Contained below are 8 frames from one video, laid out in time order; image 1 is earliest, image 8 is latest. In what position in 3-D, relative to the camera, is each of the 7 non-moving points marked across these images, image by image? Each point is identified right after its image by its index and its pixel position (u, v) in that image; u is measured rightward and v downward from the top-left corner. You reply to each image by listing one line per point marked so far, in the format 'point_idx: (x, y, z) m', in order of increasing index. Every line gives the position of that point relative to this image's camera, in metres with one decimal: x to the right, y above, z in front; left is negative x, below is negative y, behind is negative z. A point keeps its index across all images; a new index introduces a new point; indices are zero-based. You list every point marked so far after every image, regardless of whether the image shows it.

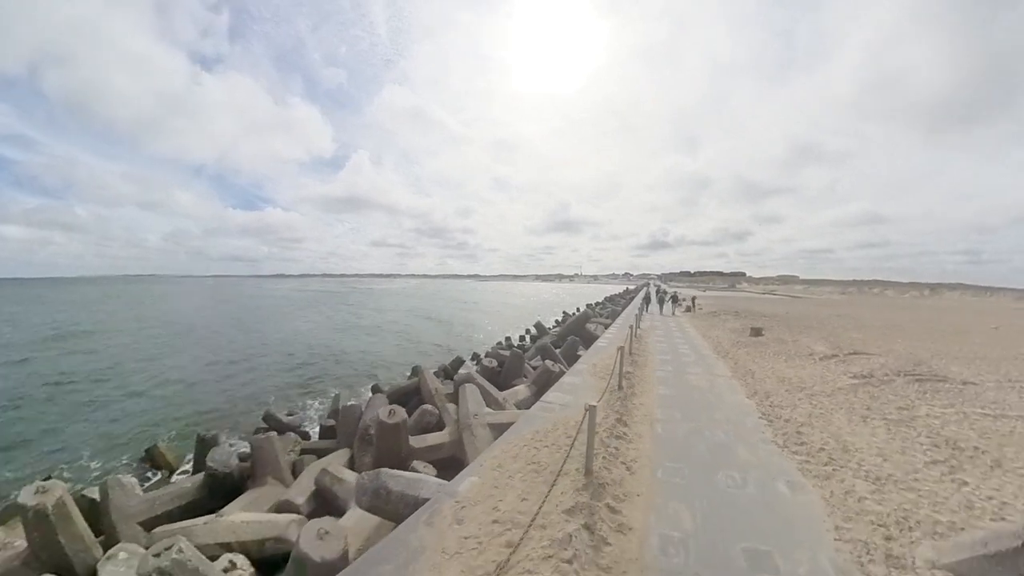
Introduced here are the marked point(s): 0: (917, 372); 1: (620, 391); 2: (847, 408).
0: (+8.5, -1.7, +9.4) m
1: (+1.8, -1.7, +7.7) m
2: (+5.0, -1.8, +6.7) m
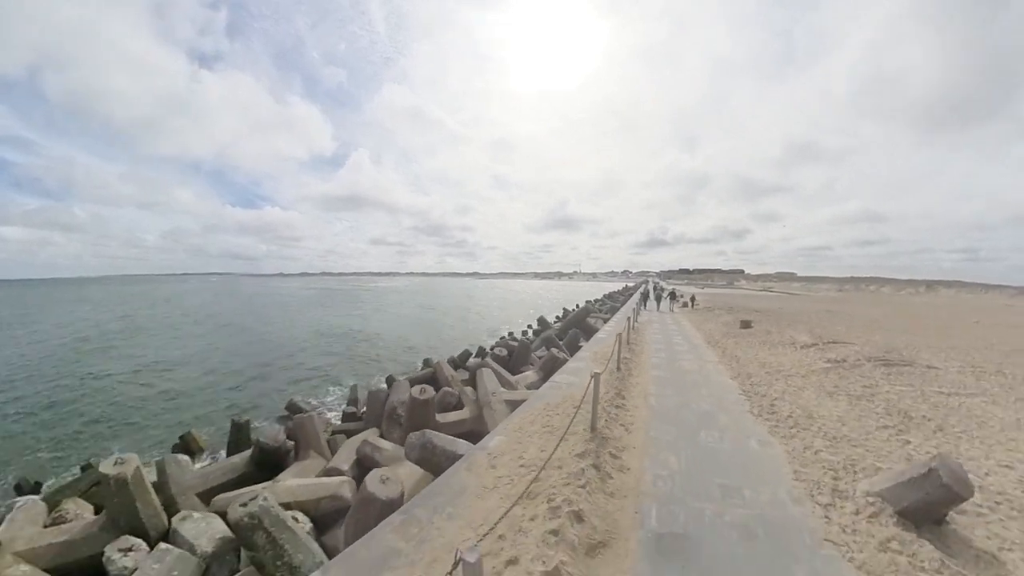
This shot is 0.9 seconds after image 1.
0: (+8.7, -1.6, +10.4) m
1: (+2.0, -1.6, +8.6) m
2: (+5.2, -1.7, +7.7) m
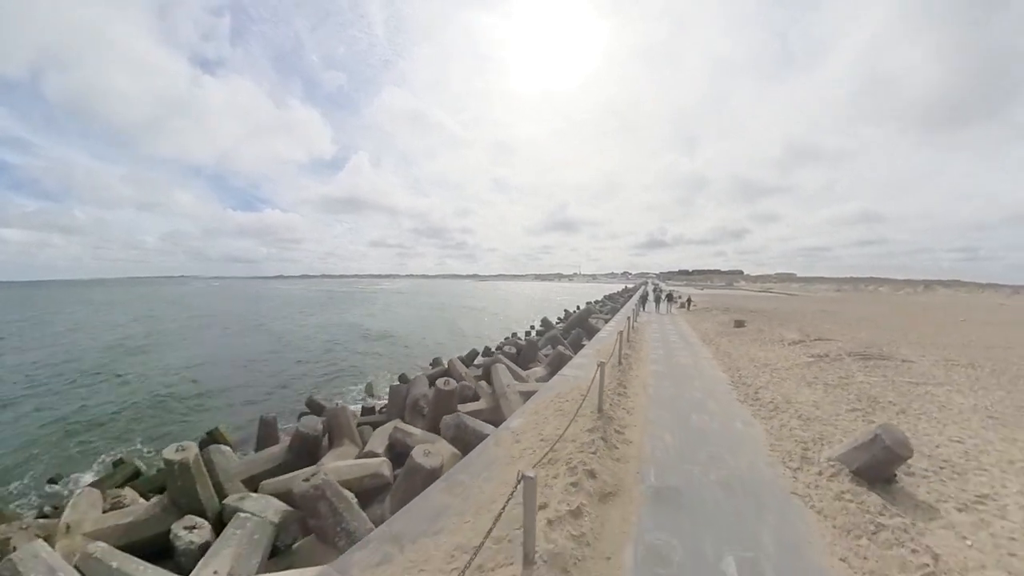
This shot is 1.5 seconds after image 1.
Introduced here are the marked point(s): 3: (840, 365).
0: (+8.9, -1.6, +11.3) m
1: (+2.3, -1.6, +9.5) m
2: (+5.5, -1.7, +8.6) m
3: (+7.1, -1.7, +9.7) m
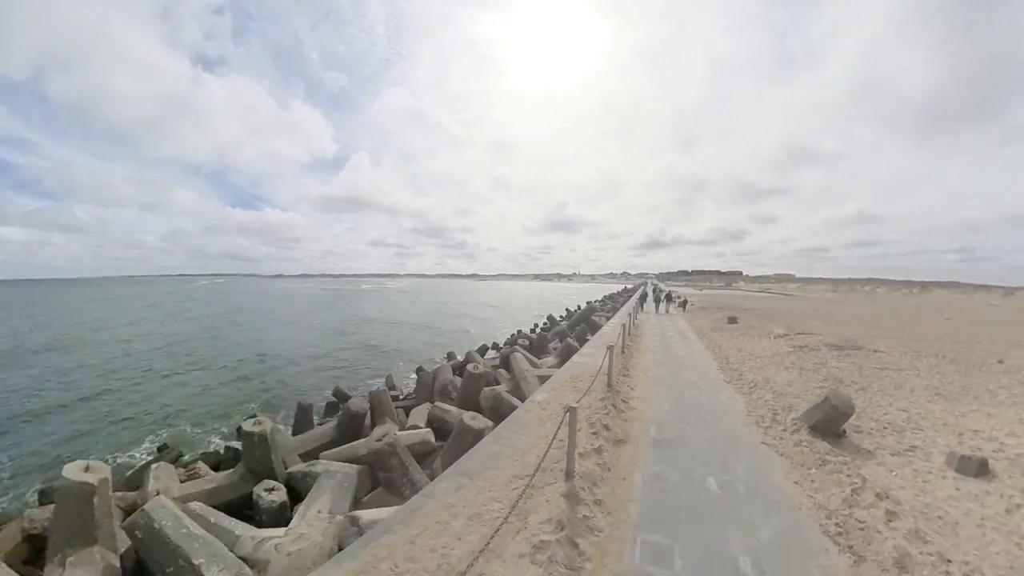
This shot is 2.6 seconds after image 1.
0: (+9.4, -1.6, +12.6) m
1: (+2.7, -1.6, +10.9) m
2: (+5.9, -1.7, +10.0) m
3: (+7.5, -1.6, +11.0) m
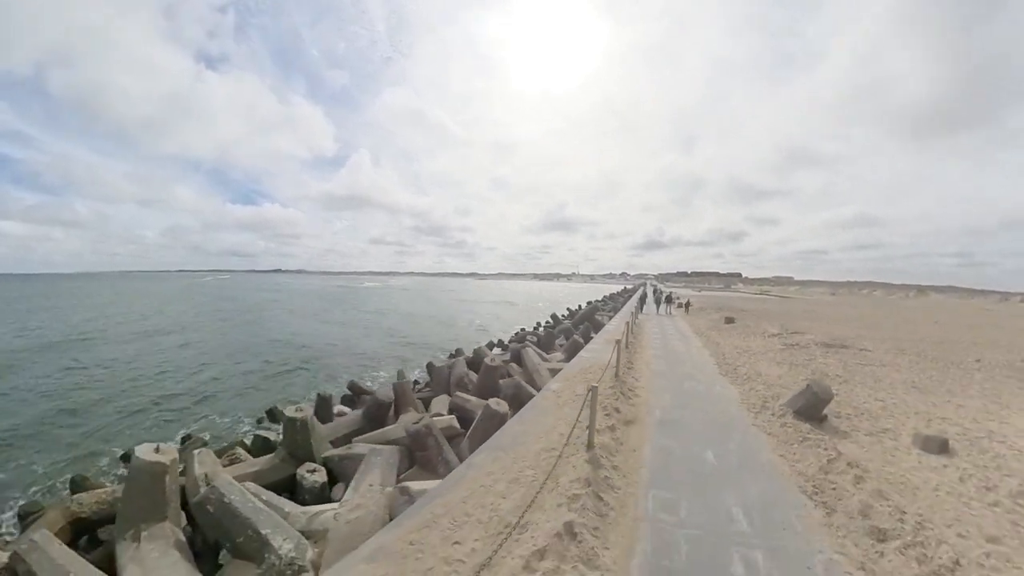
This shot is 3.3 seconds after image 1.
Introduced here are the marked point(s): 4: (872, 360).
0: (+9.7, -1.7, +13.5) m
1: (+3.0, -1.6, +11.7) m
2: (+6.2, -1.7, +10.8) m
3: (+7.8, -1.7, +11.9) m
4: (+9.4, -1.9, +11.7) m
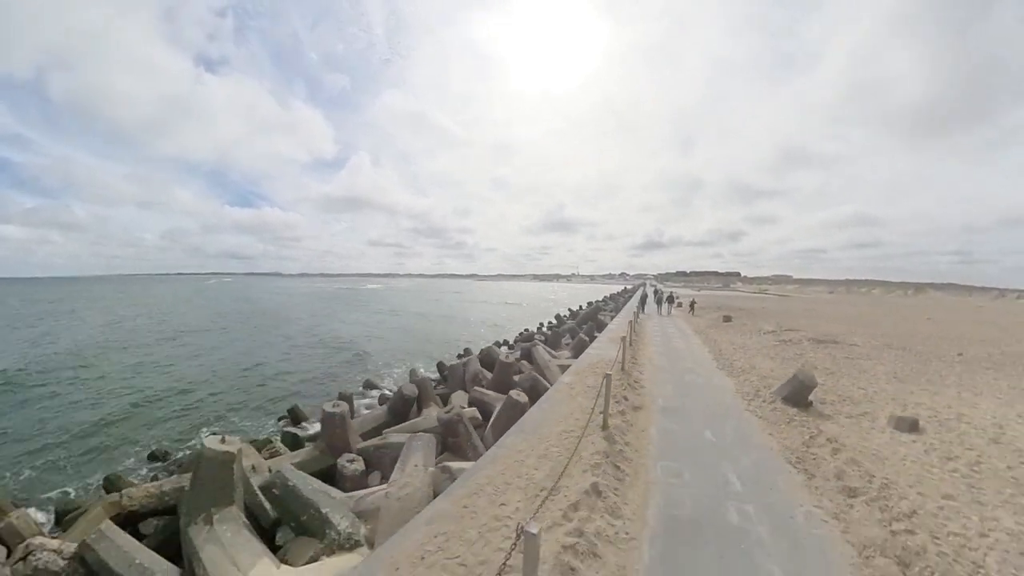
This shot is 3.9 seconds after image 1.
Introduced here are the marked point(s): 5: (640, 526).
0: (+10.0, -1.7, +14.3) m
1: (+3.4, -1.6, +12.6) m
2: (+6.6, -1.7, +11.7) m
3: (+8.2, -1.7, +12.7) m
4: (+9.8, -1.9, +12.5) m
5: (+1.2, -2.2, +4.2) m
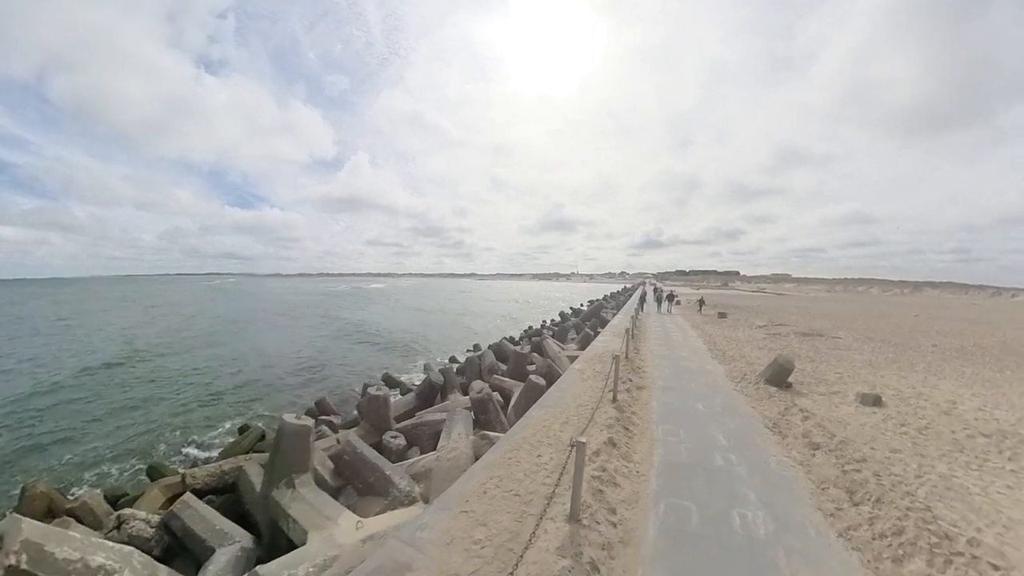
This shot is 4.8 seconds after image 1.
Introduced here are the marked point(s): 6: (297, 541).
0: (+10.4, -1.6, +15.6) m
1: (+3.7, -1.5, +13.8) m
2: (+7.0, -1.6, +12.9) m
3: (+8.6, -1.6, +14.0) m
4: (+10.2, -1.8, +13.8) m
5: (+1.6, -2.2, +5.4) m
6: (-2.5, -3.0, +5.3) m
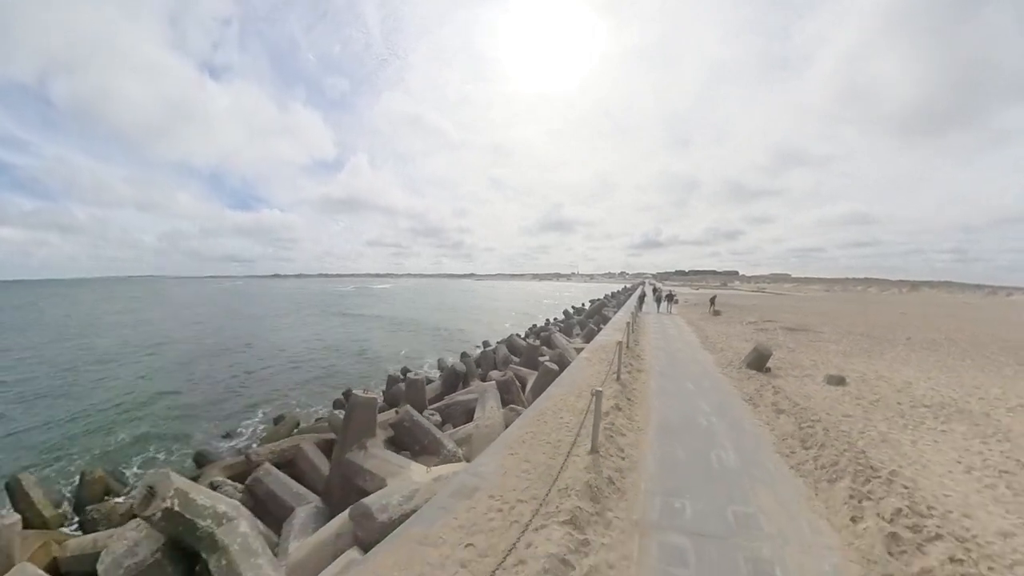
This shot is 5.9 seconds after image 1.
0: (+10.8, -1.5, +17.1) m
1: (+4.2, -1.5, +15.3) m
2: (+7.4, -1.6, +14.4) m
3: (+9.0, -1.5, +15.5) m
4: (+10.6, -1.7, +15.3) m
5: (+2.1, -2.1, +6.8) m
6: (-2.1, -3.0, +6.8) m
